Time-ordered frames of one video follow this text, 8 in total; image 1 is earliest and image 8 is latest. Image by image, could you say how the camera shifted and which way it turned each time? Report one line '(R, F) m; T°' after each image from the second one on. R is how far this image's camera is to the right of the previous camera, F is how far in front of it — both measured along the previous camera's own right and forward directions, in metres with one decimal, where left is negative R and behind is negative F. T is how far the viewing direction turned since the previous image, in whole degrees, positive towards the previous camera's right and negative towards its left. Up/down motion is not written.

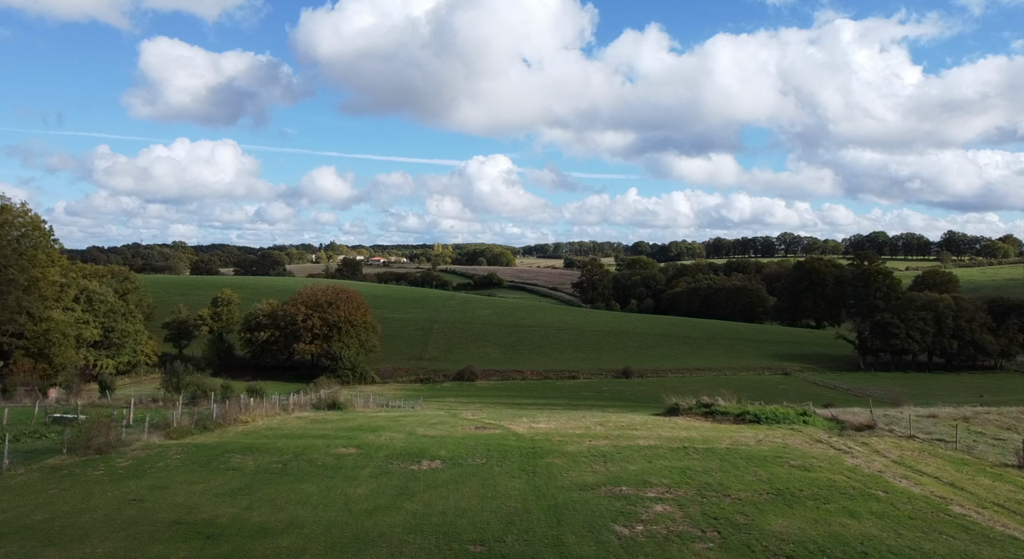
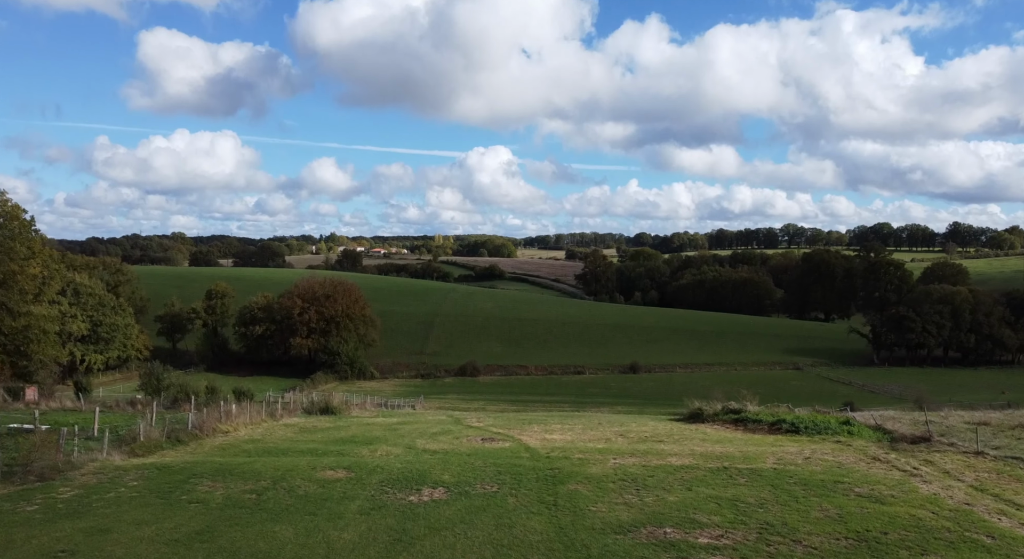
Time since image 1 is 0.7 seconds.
(-0.3, +2.7) m; 0°
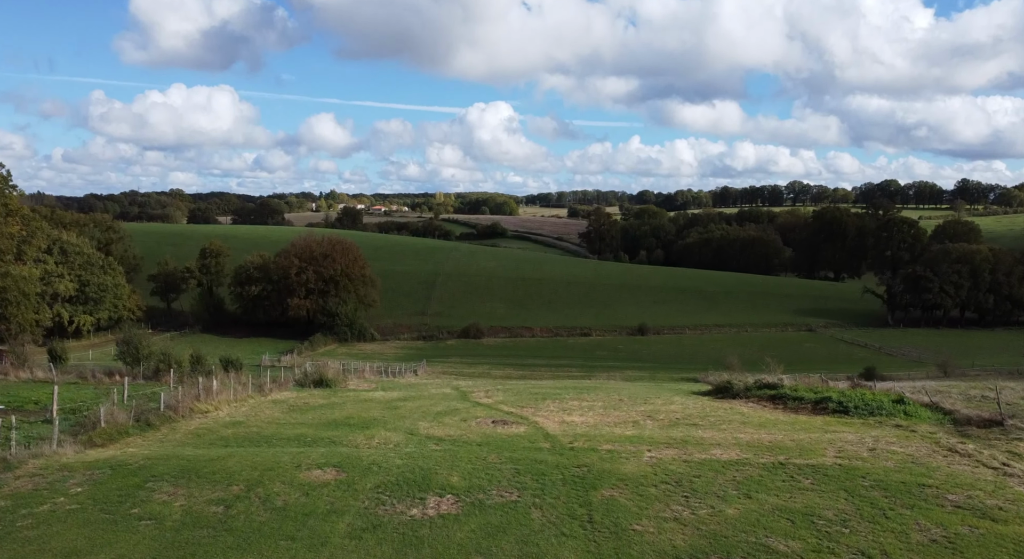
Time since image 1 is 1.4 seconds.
(-0.3, +2.7) m; 0°
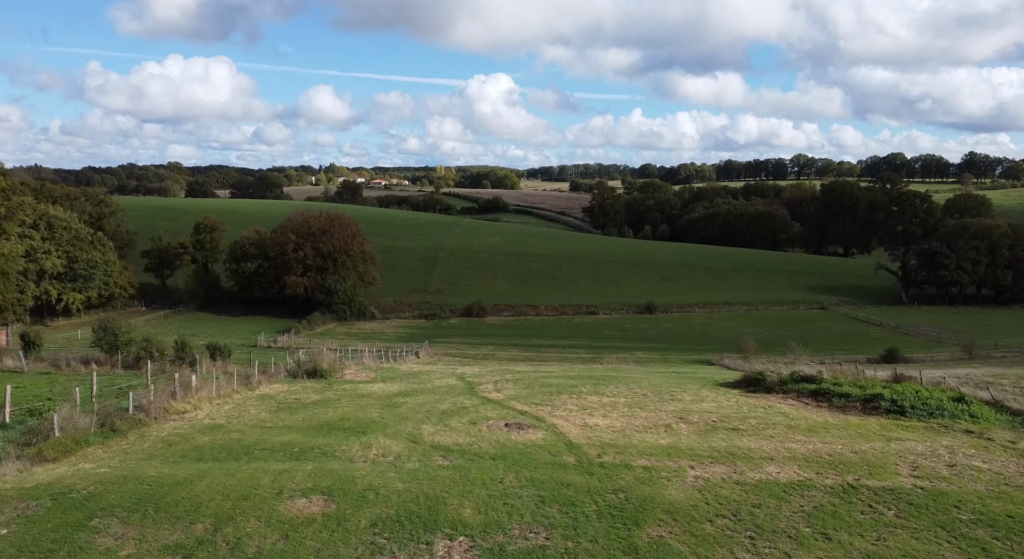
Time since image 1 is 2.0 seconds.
(-0.3, +2.4) m; 0°
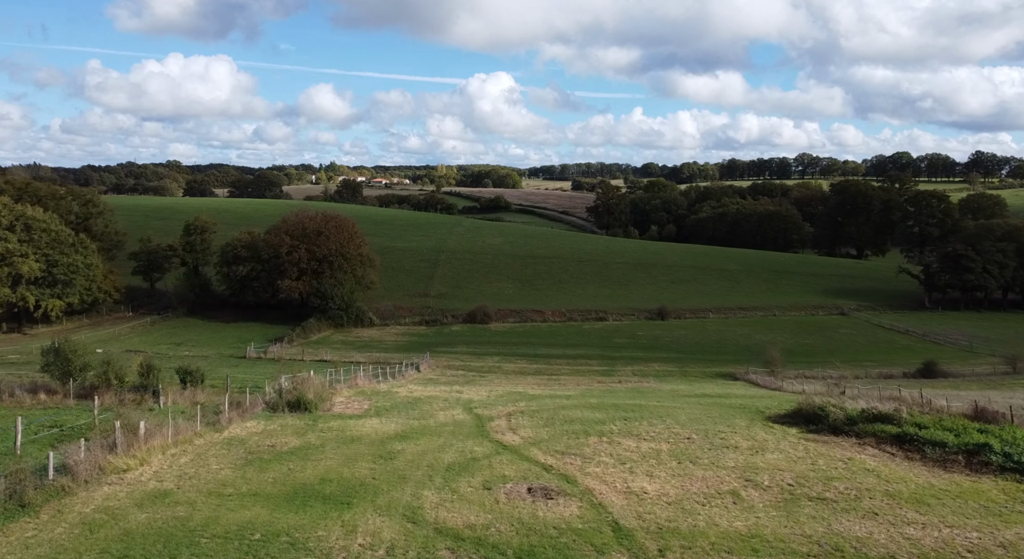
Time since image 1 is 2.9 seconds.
(-0.4, +3.7) m; 0°
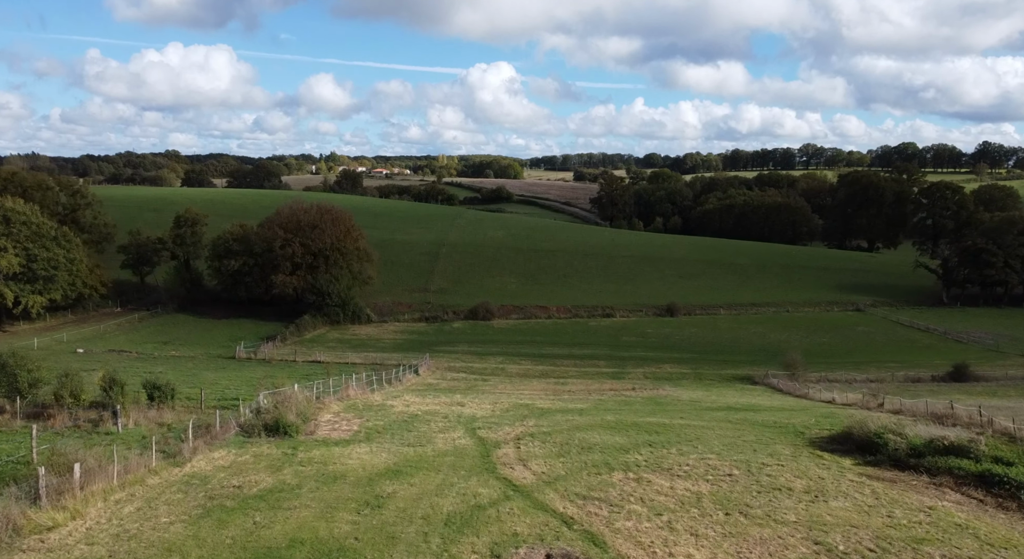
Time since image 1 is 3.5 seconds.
(-0.2, +2.8) m; 0°
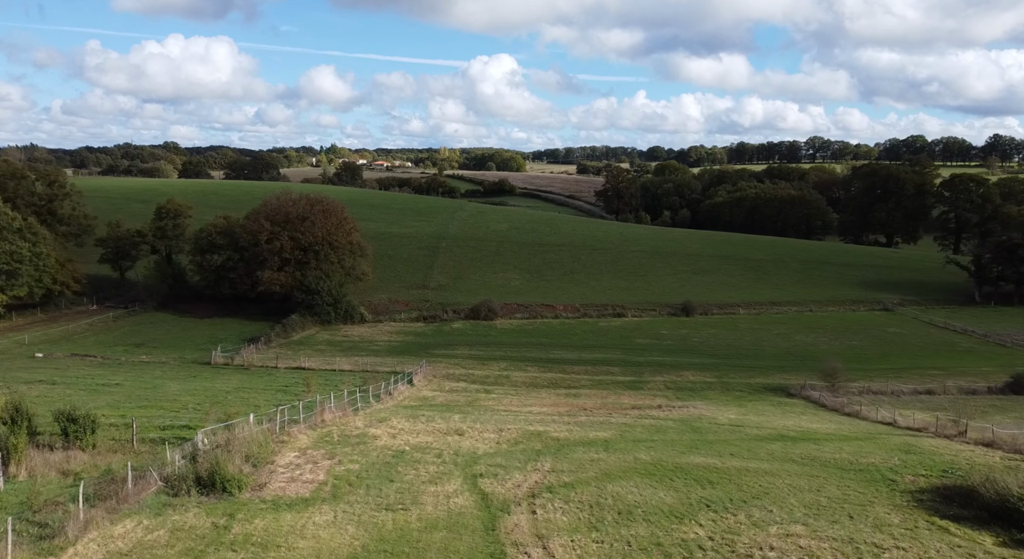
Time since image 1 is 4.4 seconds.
(-0.2, +4.8) m; 0°
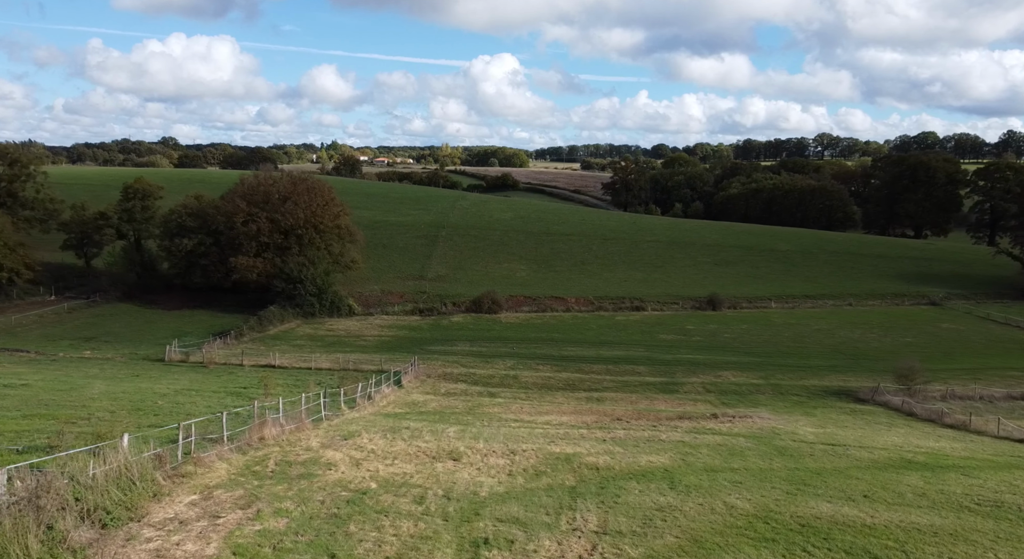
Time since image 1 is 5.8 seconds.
(-0.3, +6.8) m; 0°
